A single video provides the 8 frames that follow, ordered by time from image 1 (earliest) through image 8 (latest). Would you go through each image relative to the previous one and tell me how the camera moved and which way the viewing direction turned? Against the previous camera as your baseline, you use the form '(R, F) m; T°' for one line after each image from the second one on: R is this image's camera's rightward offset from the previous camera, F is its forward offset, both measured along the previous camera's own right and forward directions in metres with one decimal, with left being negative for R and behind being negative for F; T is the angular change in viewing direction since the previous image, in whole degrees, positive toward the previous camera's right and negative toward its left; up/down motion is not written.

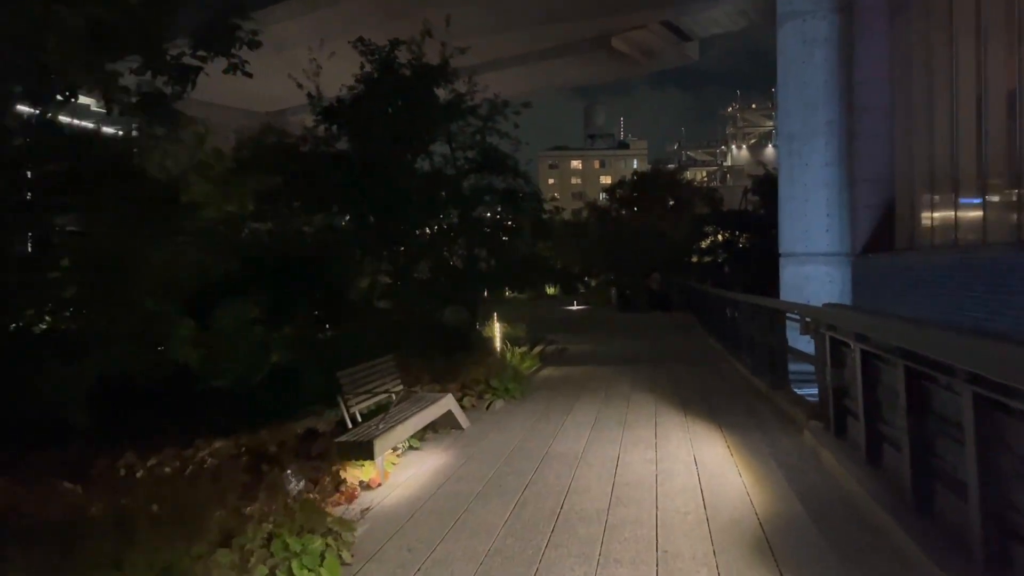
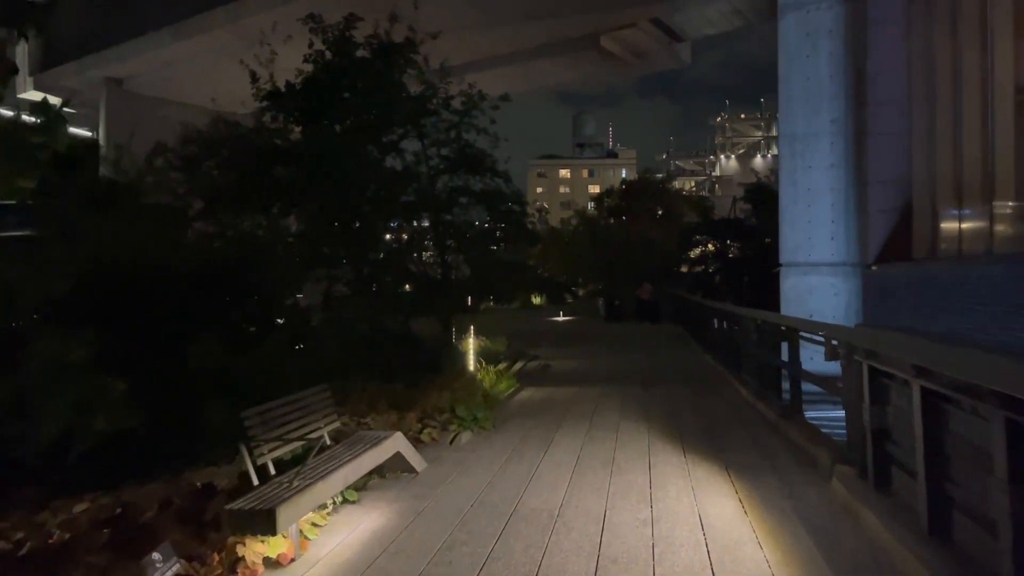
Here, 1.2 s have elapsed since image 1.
(+0.2, +1.3) m; +1°
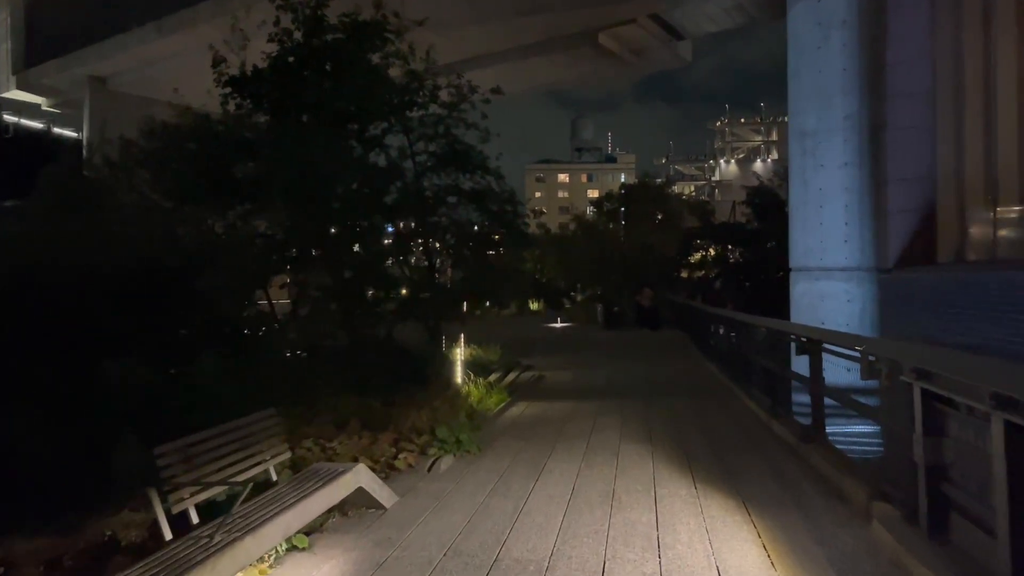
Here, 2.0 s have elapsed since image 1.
(+0.1, +0.9) m; 0°
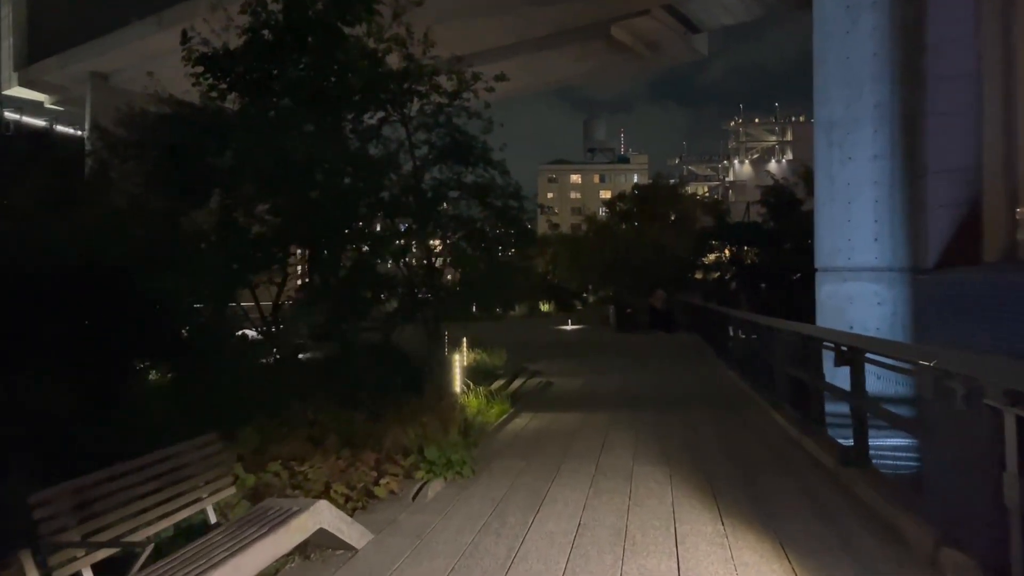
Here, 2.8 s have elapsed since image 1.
(+0.1, +0.9) m; -1°
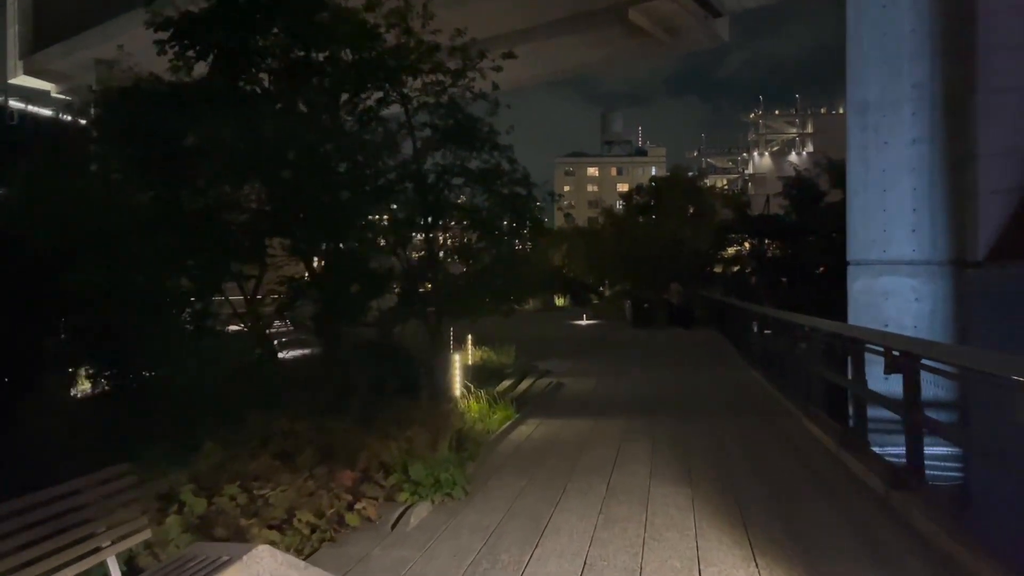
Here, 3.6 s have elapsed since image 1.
(+0.1, +0.9) m; -1°
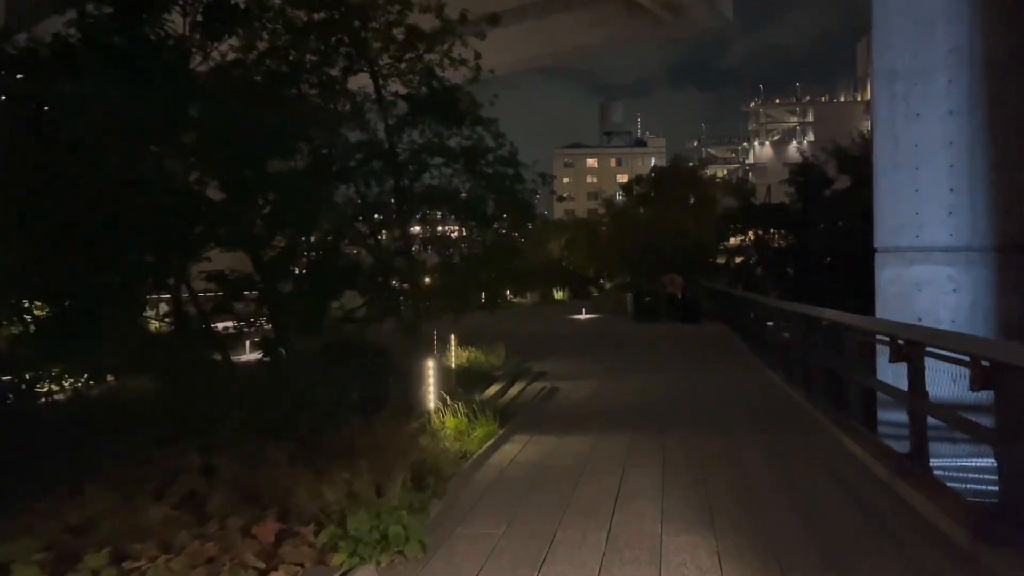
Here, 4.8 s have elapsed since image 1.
(+0.2, +1.3) m; 0°
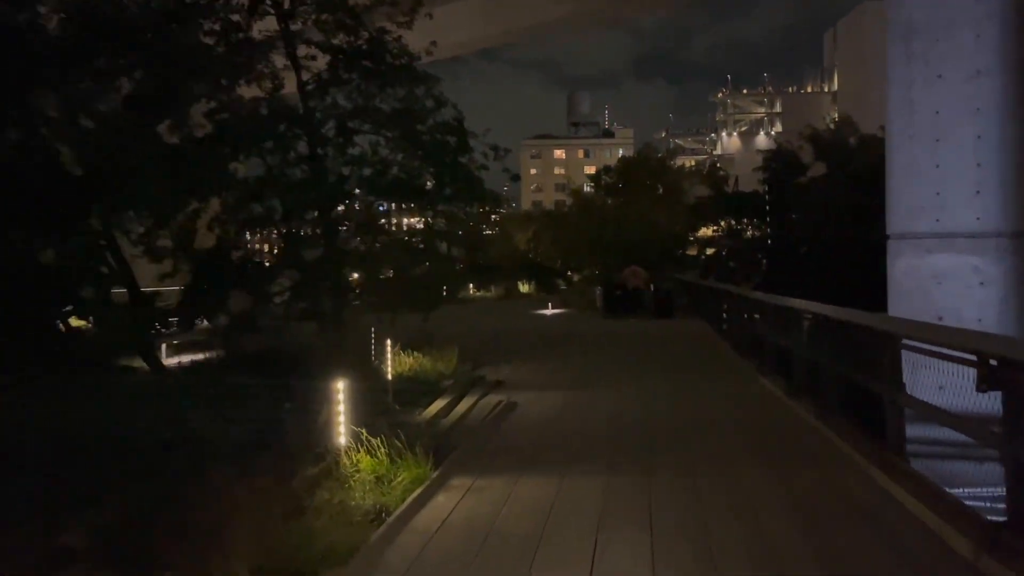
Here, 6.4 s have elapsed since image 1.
(+0.2, +1.8) m; +2°
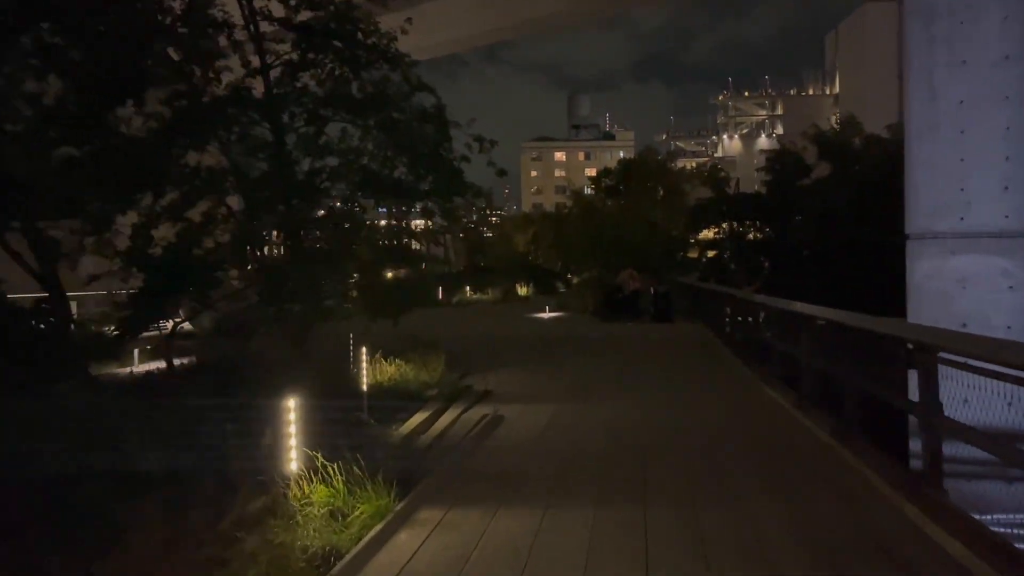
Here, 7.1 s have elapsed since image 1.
(+0.1, +0.8) m; 0°
